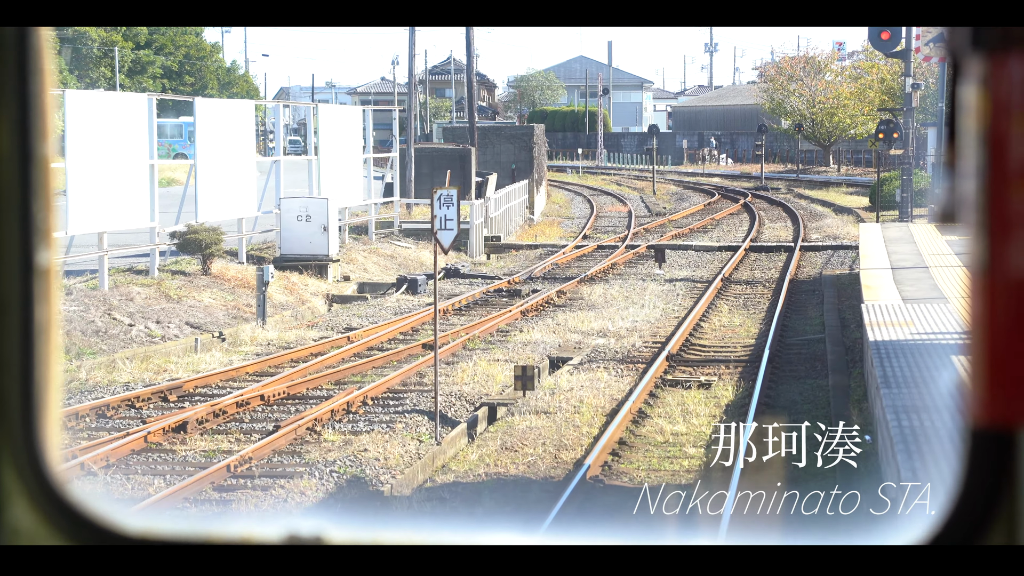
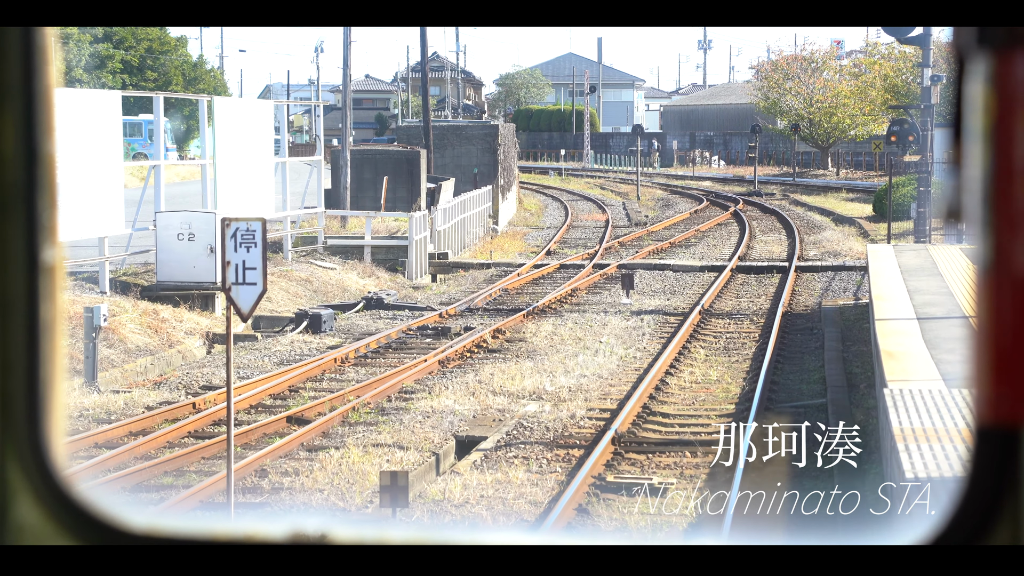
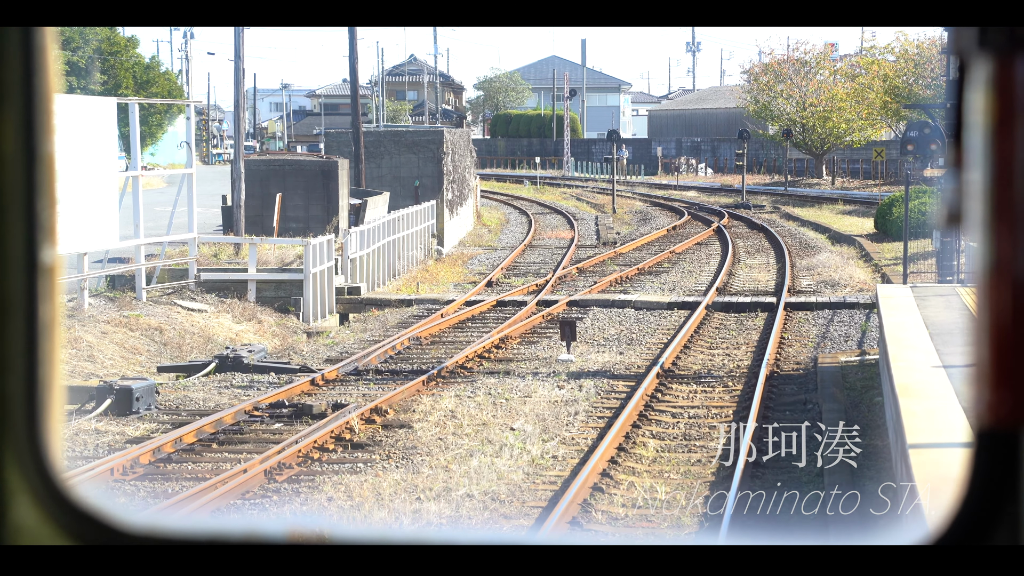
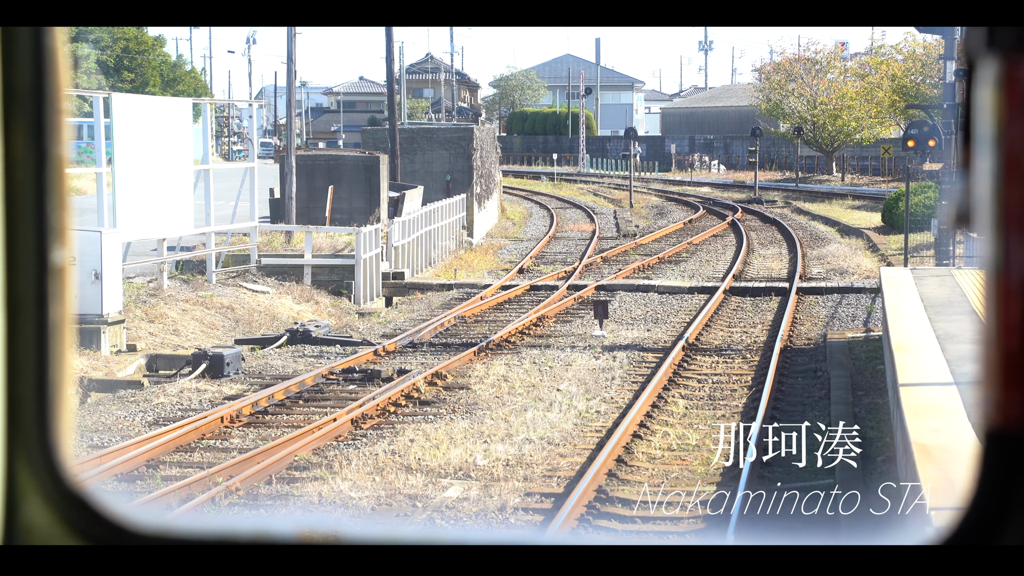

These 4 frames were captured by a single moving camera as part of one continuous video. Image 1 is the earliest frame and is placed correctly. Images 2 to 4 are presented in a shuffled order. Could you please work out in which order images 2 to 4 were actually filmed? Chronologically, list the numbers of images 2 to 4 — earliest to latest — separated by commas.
2, 4, 3
